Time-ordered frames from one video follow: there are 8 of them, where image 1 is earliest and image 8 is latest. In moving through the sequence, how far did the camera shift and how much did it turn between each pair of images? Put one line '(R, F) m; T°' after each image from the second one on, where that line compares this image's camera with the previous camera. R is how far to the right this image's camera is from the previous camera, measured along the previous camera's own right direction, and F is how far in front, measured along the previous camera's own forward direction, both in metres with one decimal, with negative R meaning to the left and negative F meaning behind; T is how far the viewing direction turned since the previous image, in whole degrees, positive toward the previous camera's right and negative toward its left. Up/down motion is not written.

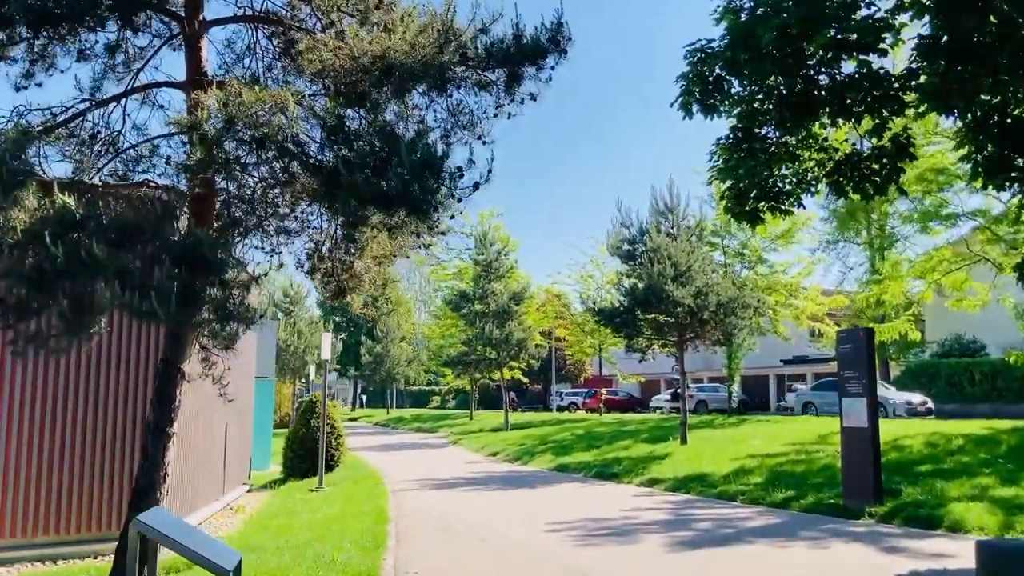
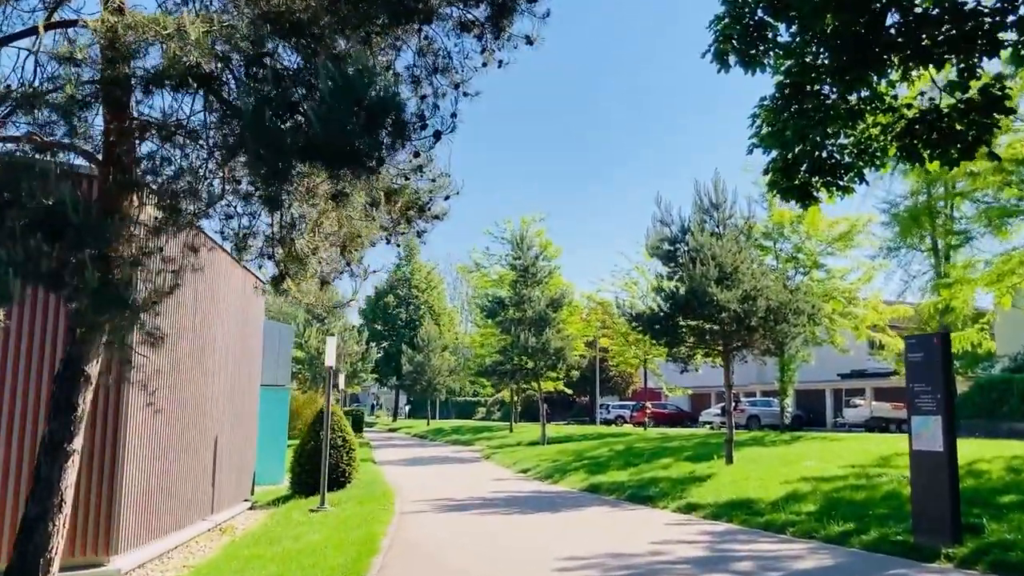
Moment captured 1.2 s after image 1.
(+0.5, +1.7) m; -3°
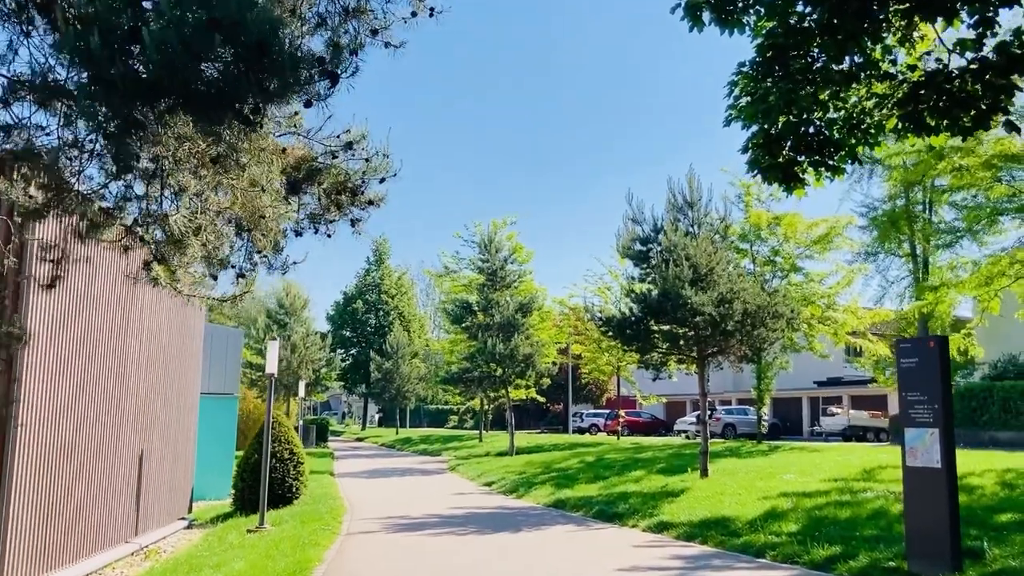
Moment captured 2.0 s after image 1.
(+0.3, +1.1) m; +1°
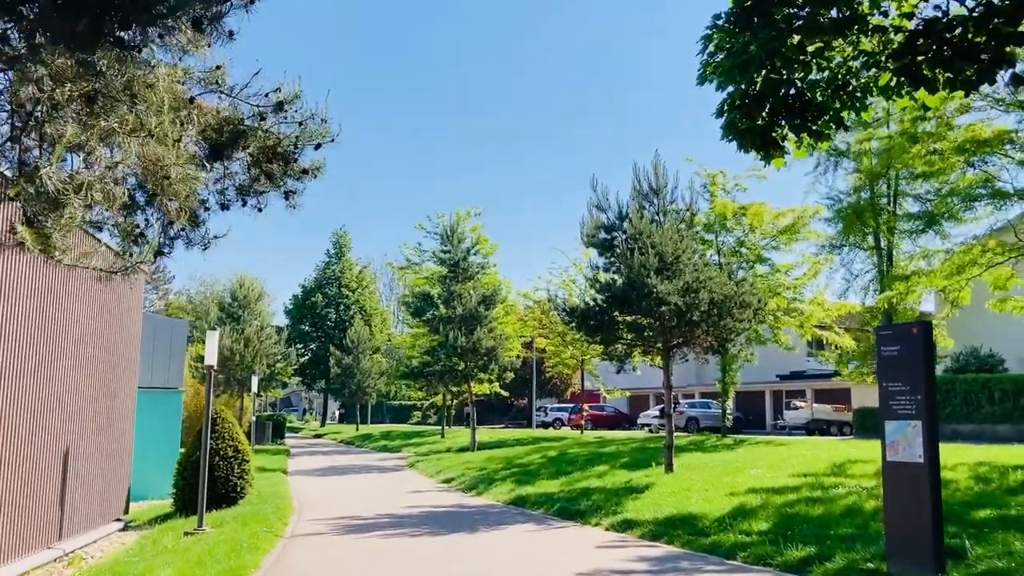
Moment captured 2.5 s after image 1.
(+0.1, +0.7) m; +2°
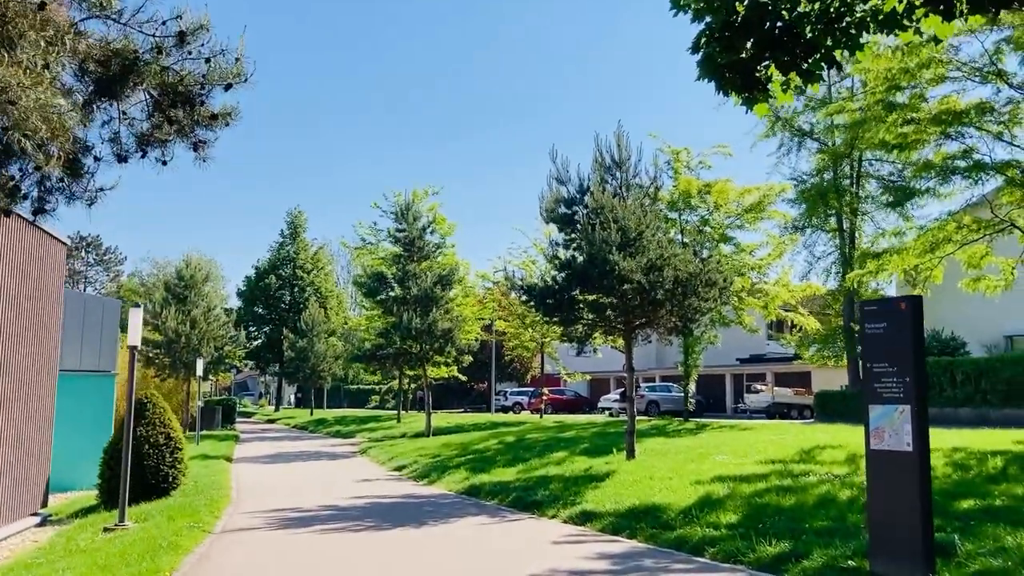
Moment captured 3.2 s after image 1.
(+0.1, +1.0) m; +2°
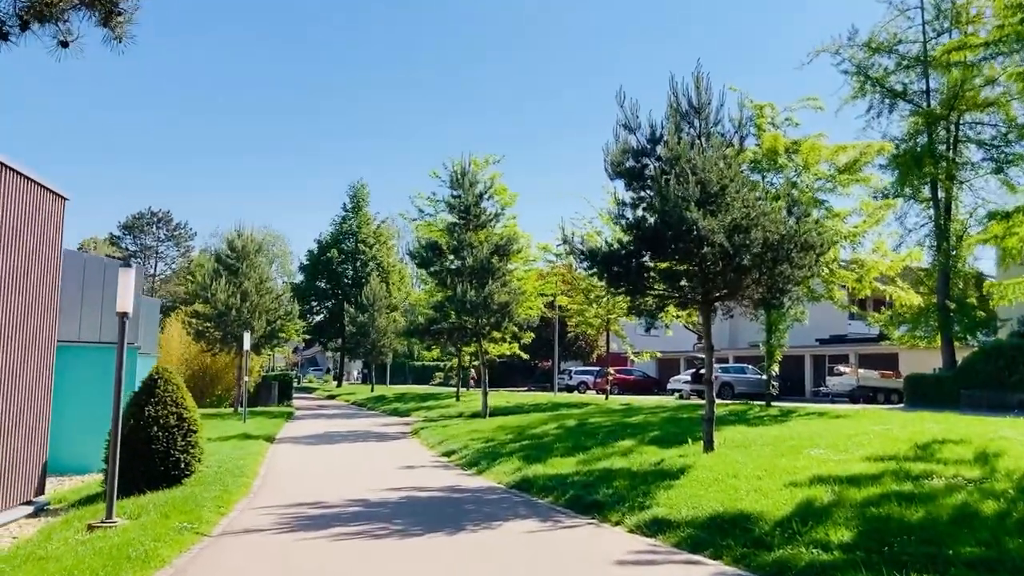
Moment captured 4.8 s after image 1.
(+0.1, +2.1) m; -4°
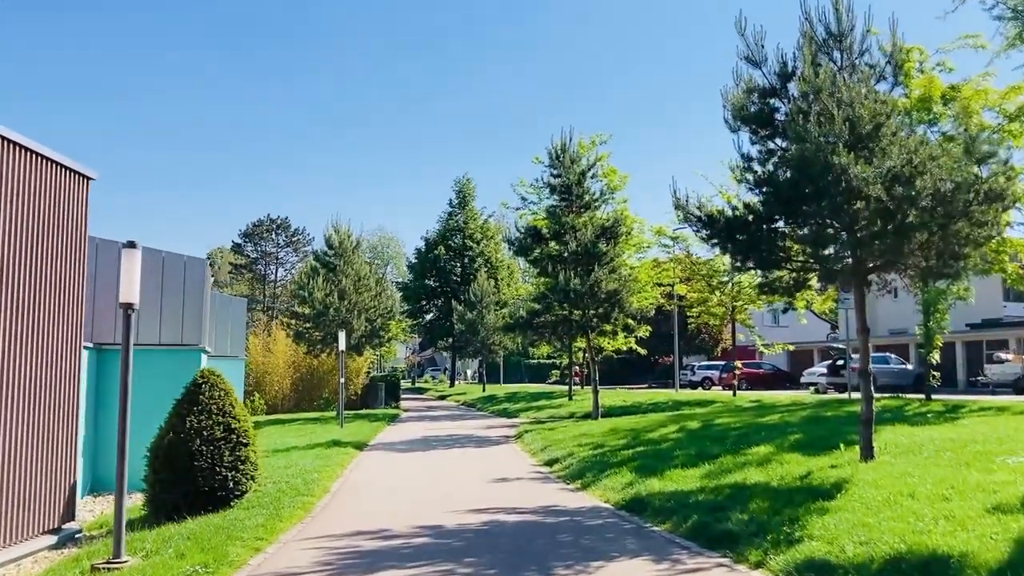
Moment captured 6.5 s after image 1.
(+0.2, +2.4) m; -7°
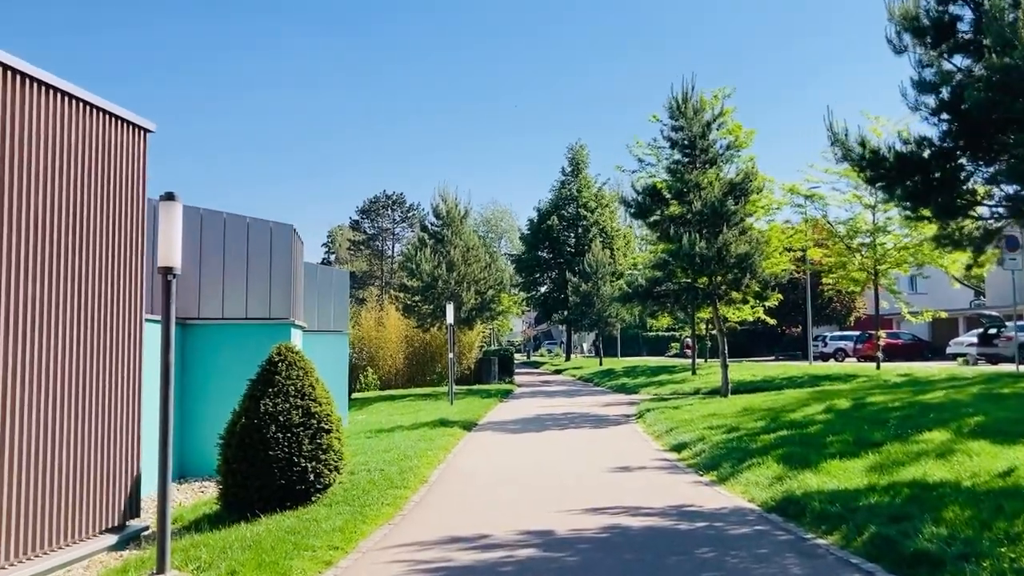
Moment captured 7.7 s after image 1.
(0.0, +1.8) m; -7°
